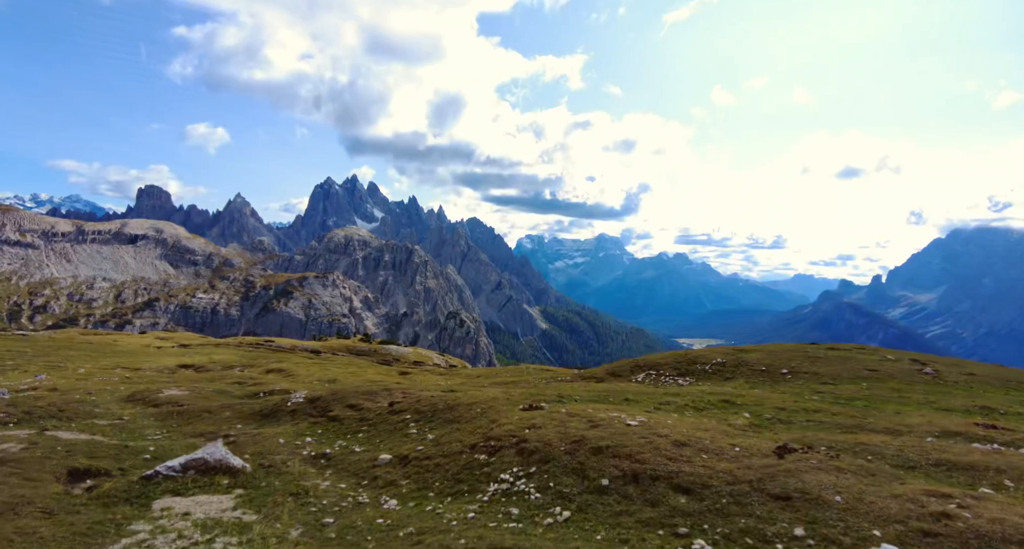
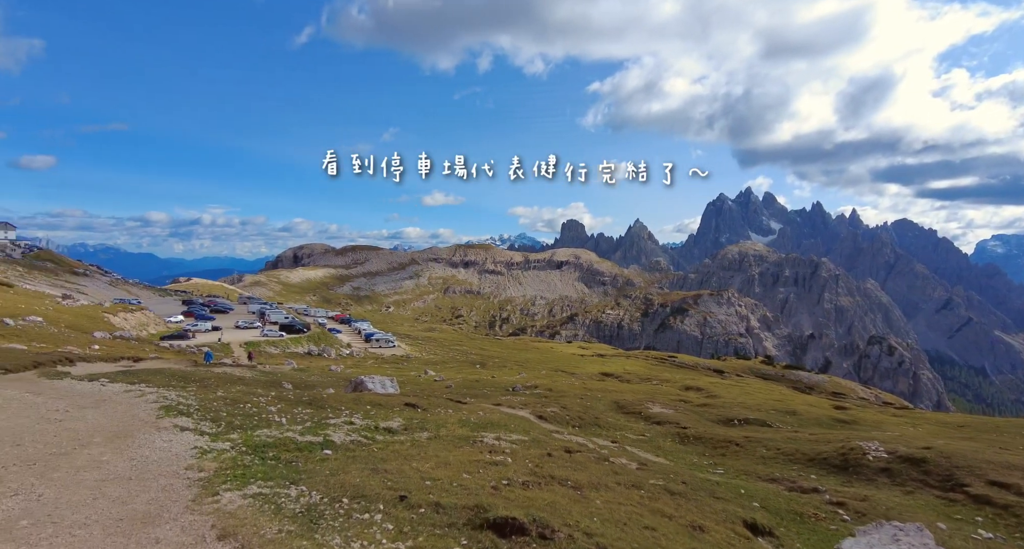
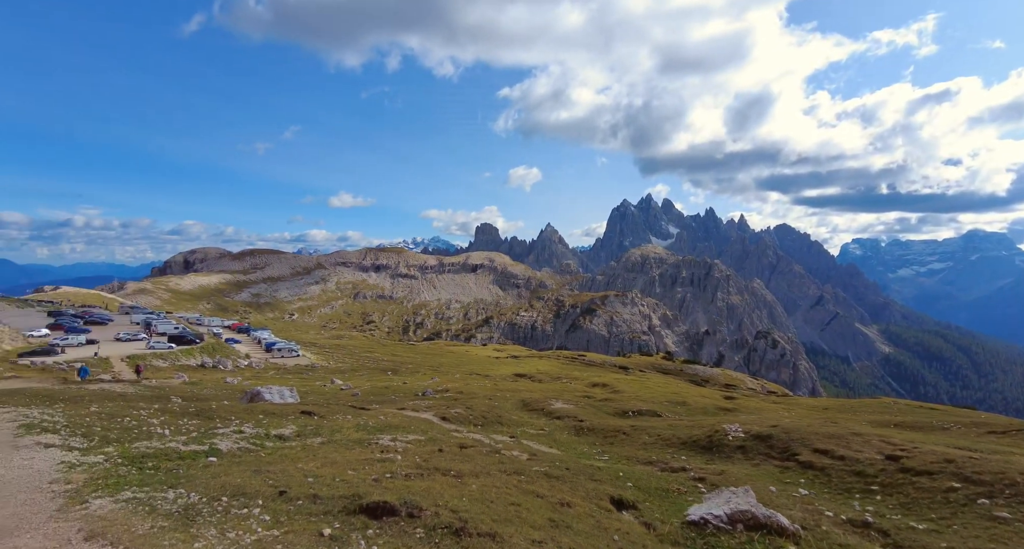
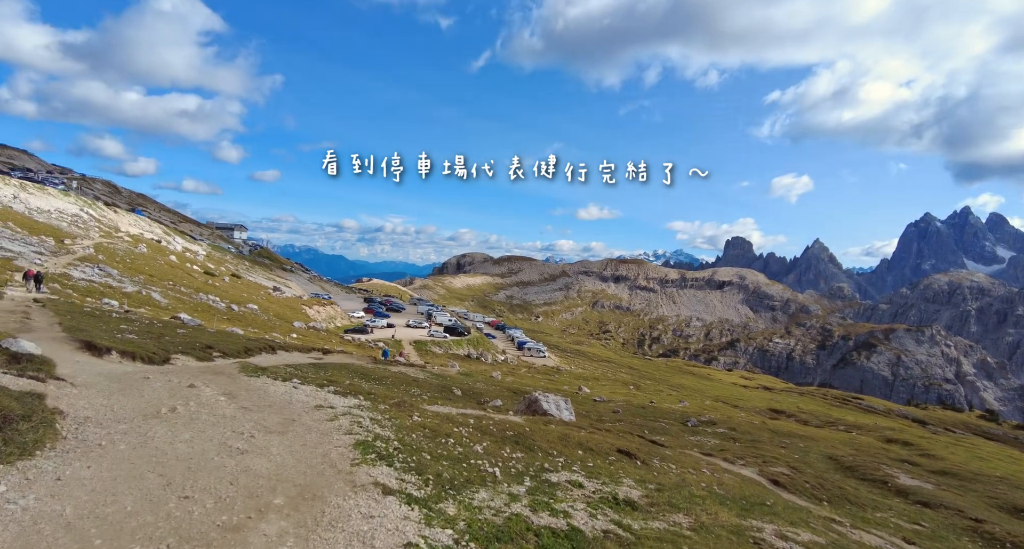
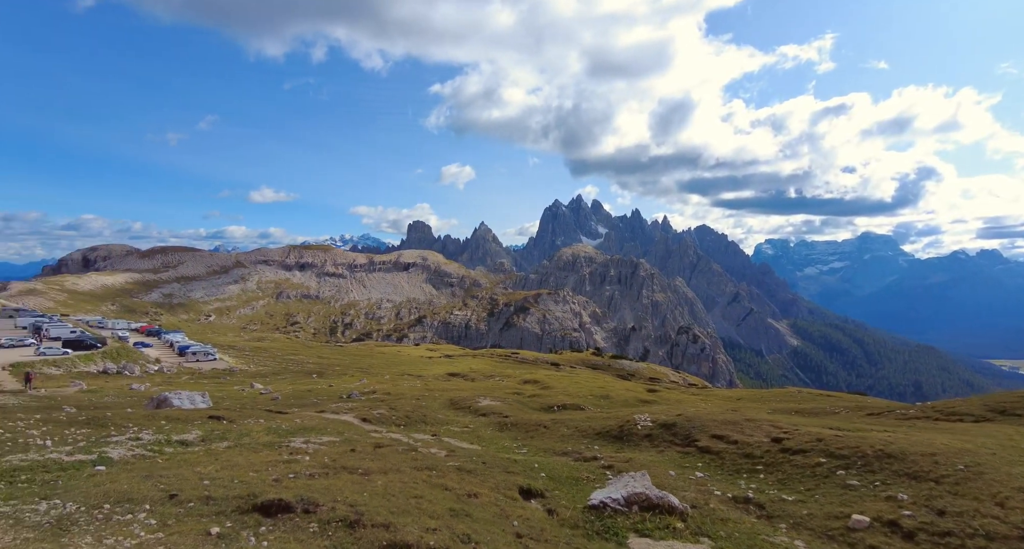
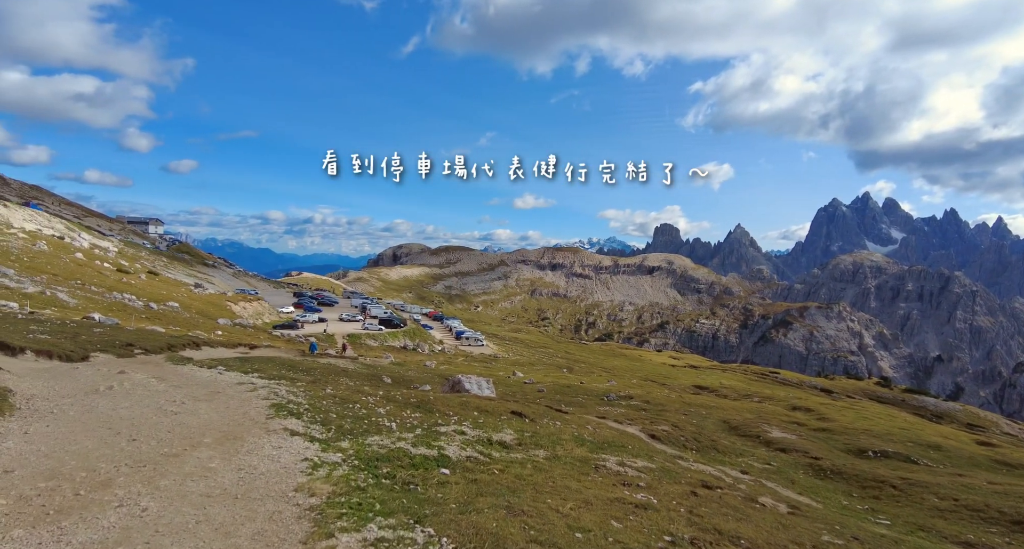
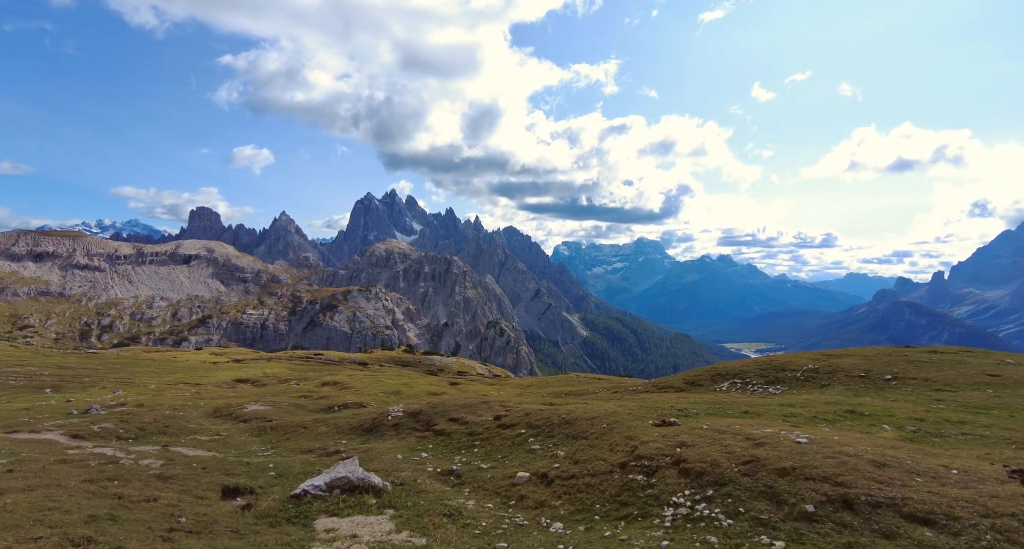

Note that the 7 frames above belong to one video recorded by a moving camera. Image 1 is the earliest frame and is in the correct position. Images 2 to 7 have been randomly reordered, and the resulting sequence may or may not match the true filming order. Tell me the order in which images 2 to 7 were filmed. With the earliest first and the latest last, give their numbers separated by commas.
7, 5, 3, 2, 6, 4
